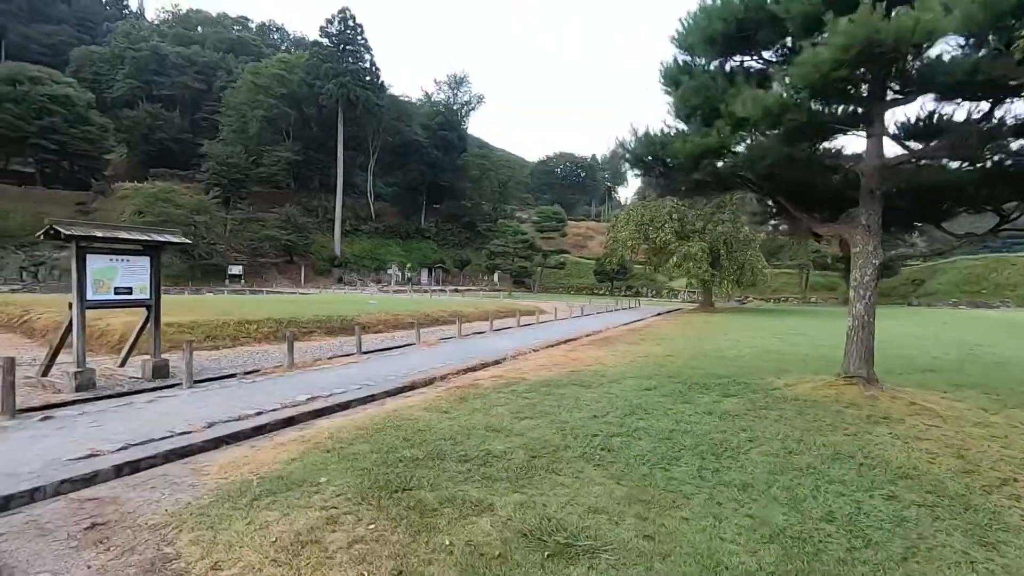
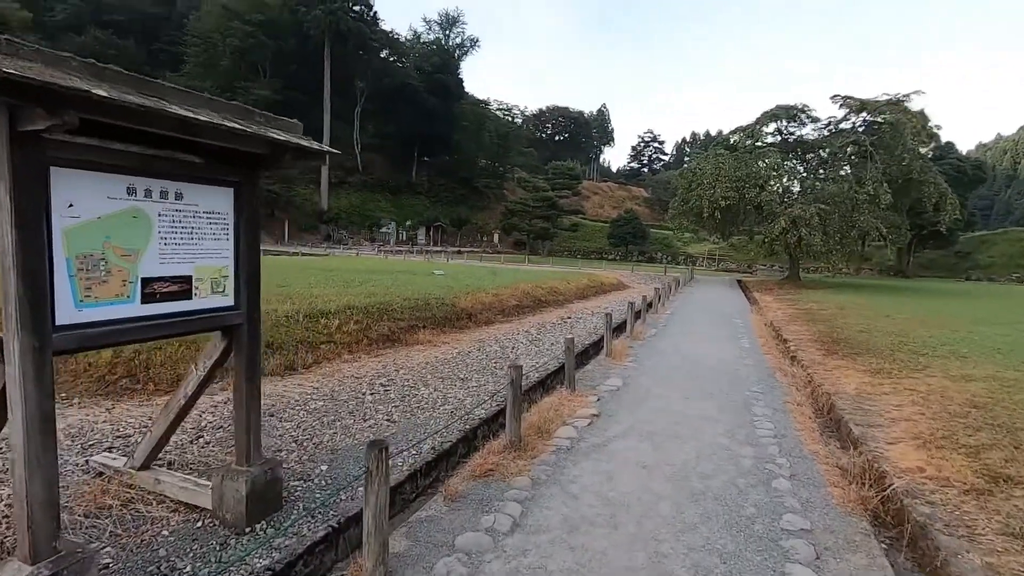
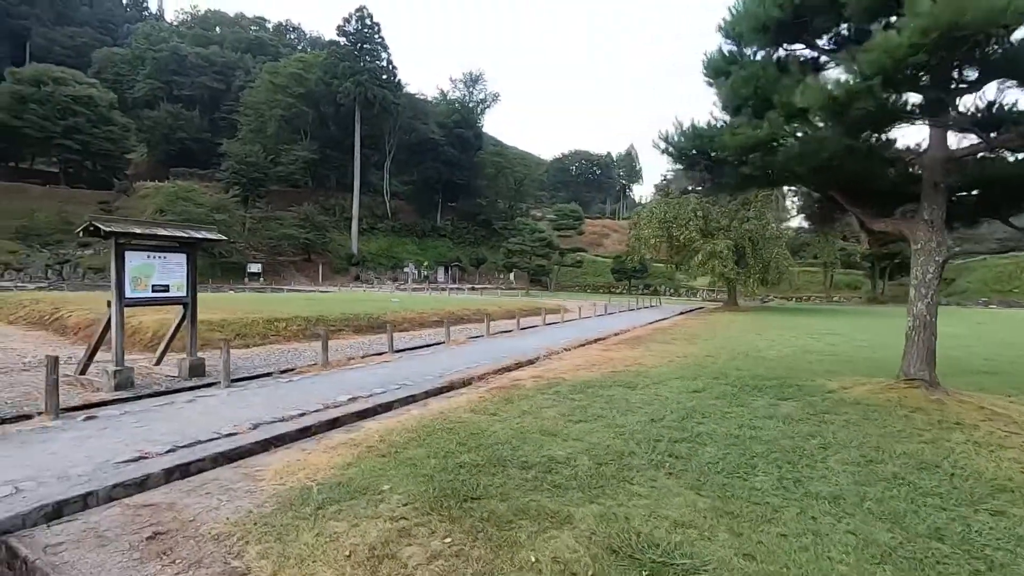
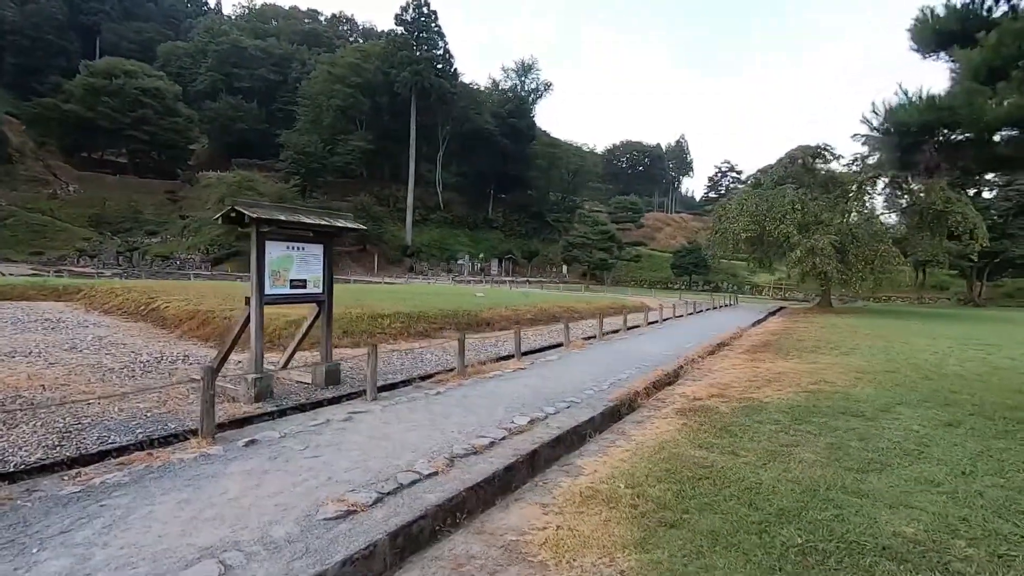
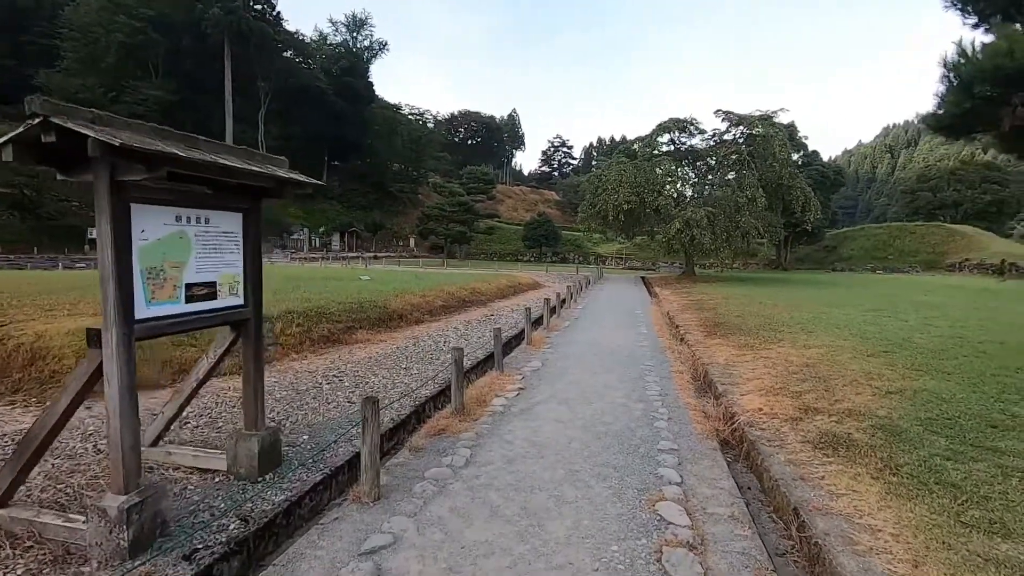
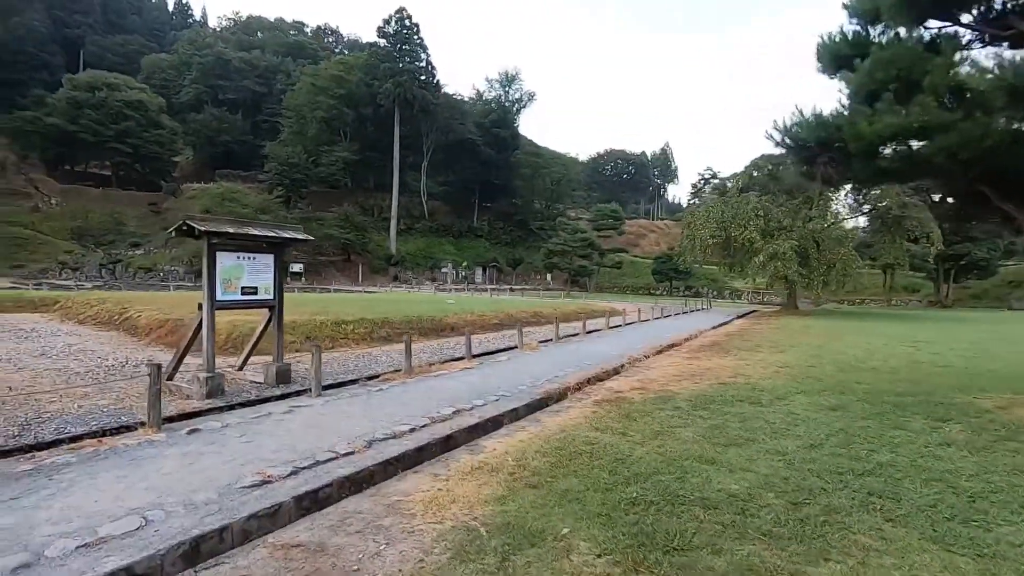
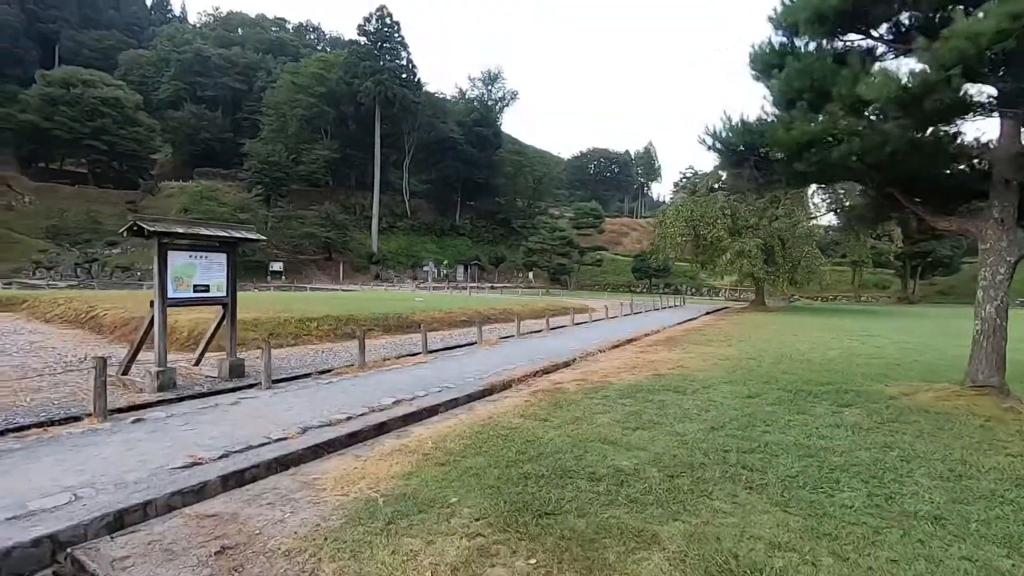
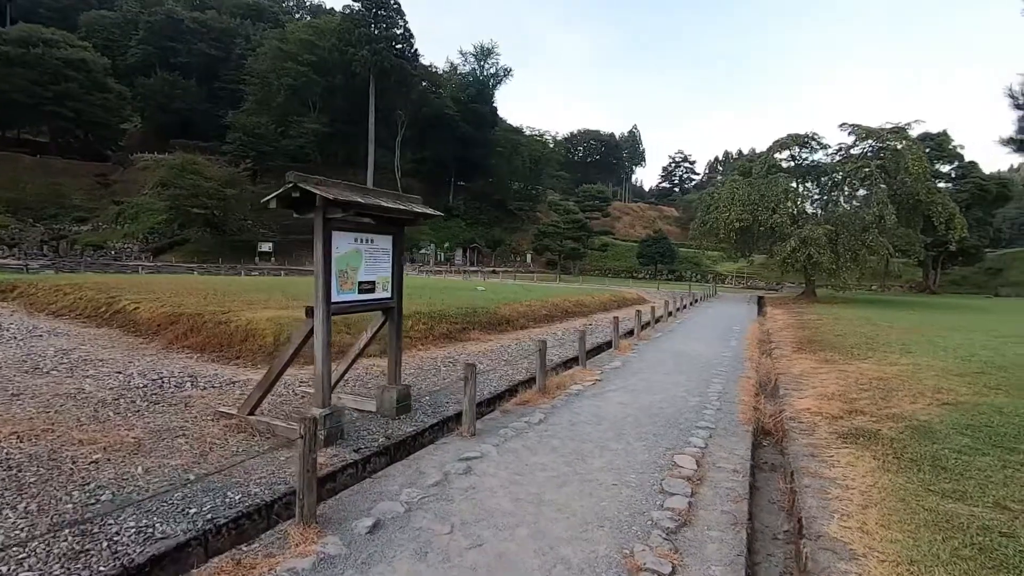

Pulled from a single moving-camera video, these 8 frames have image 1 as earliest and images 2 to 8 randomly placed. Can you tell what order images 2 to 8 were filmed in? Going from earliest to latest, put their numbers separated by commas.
3, 7, 6, 4, 8, 5, 2
